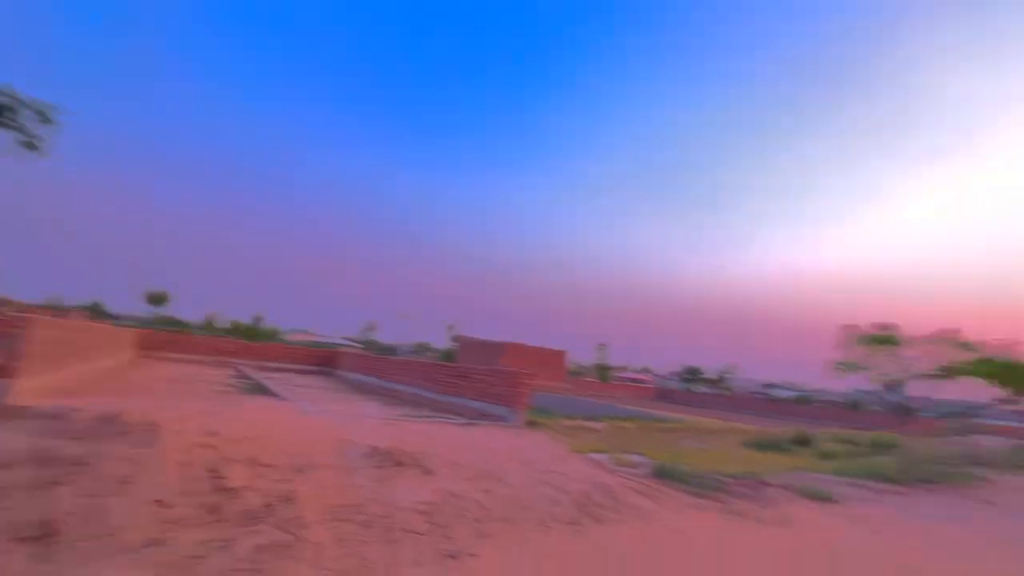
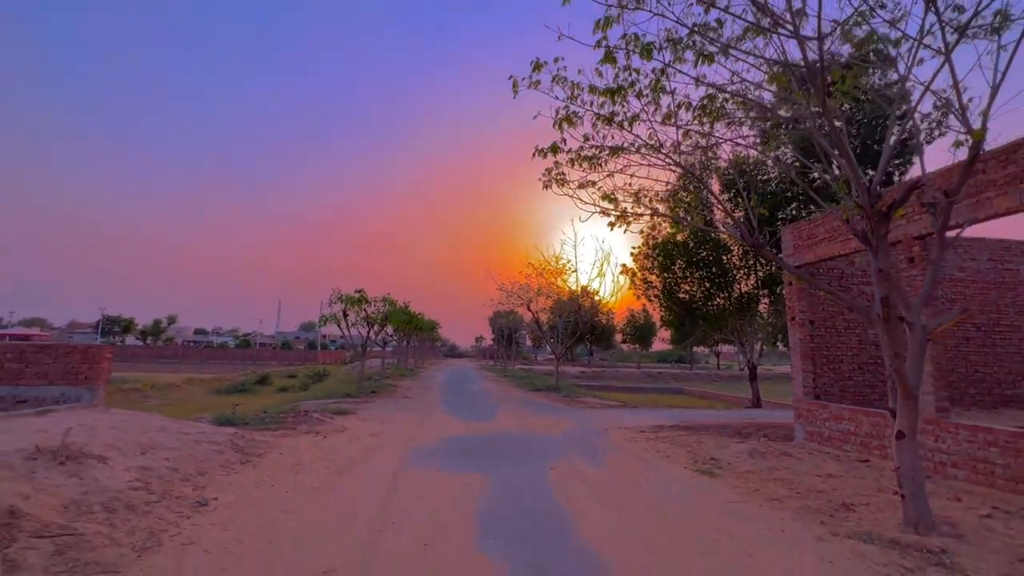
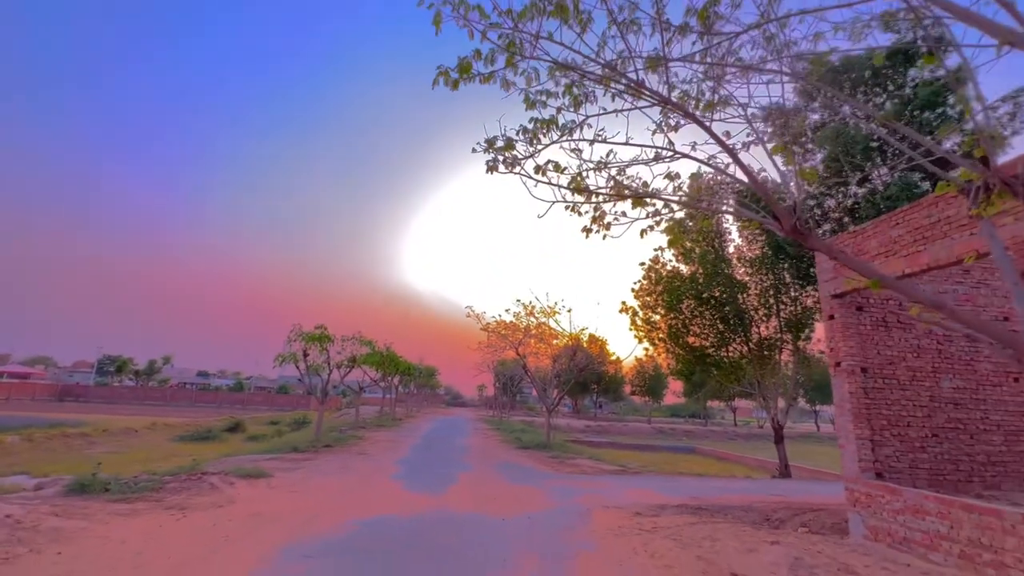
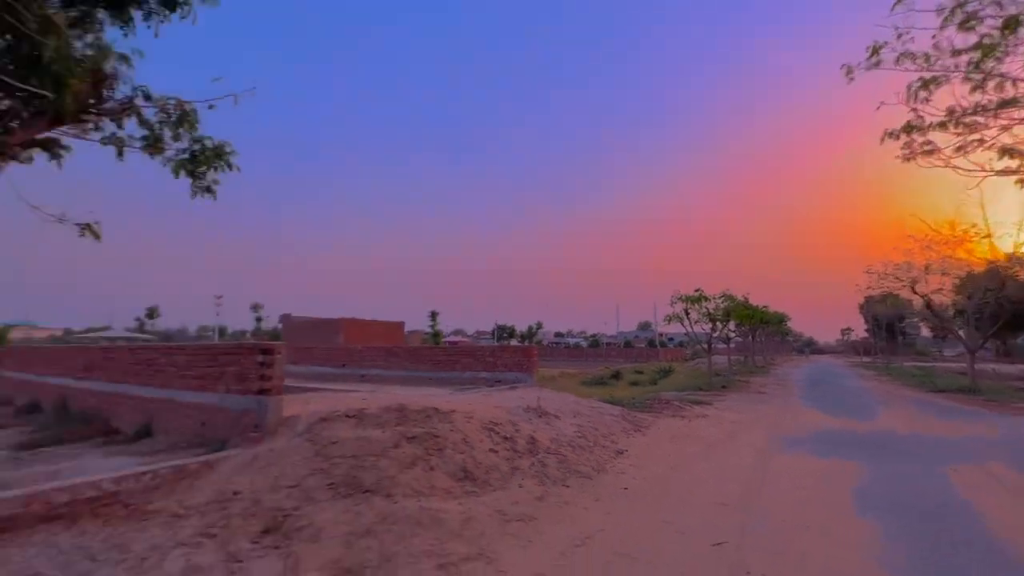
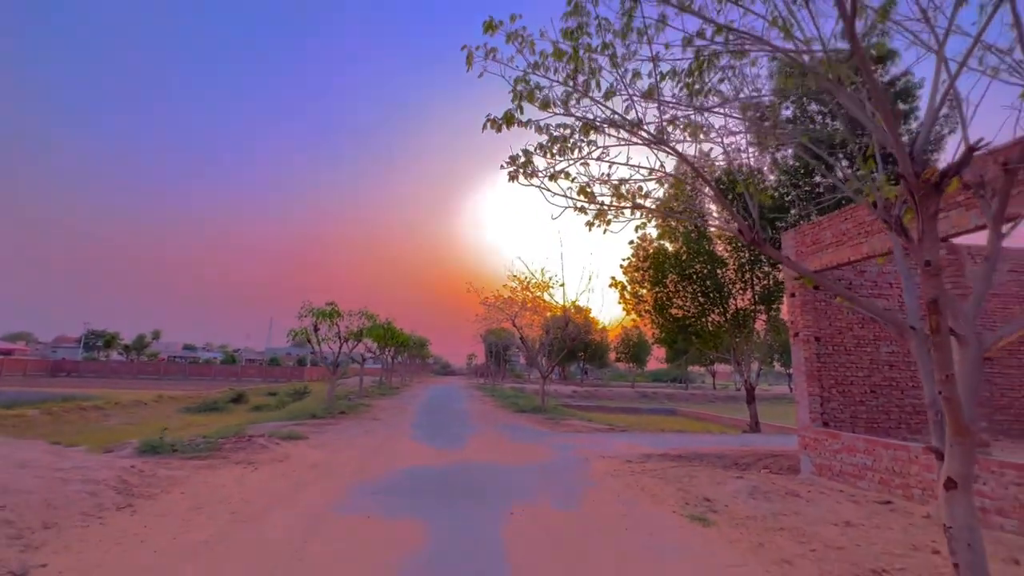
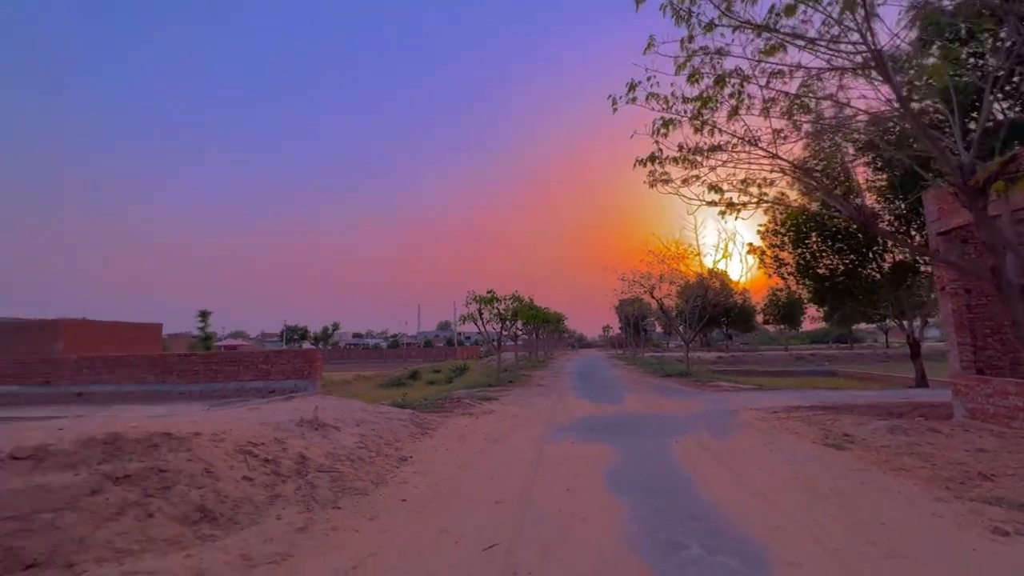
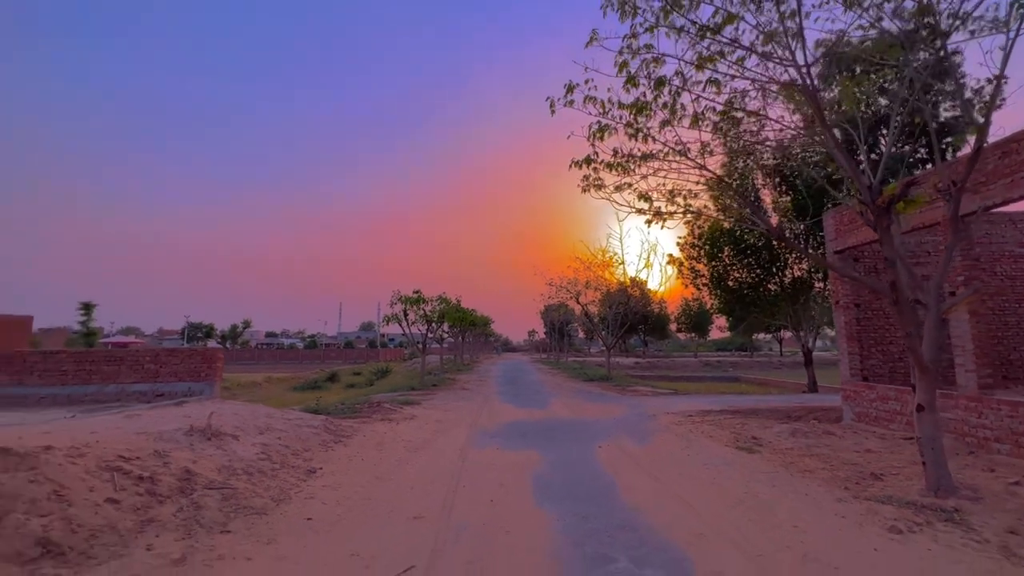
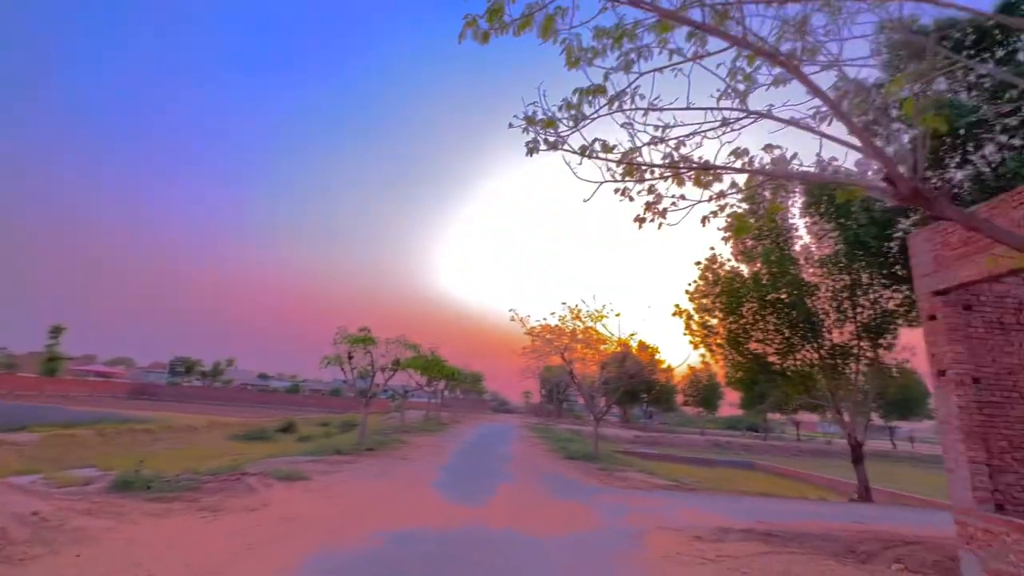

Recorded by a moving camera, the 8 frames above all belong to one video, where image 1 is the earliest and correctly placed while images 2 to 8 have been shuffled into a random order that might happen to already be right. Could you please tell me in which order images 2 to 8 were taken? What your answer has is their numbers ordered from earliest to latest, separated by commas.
8, 3, 5, 2, 7, 6, 4
